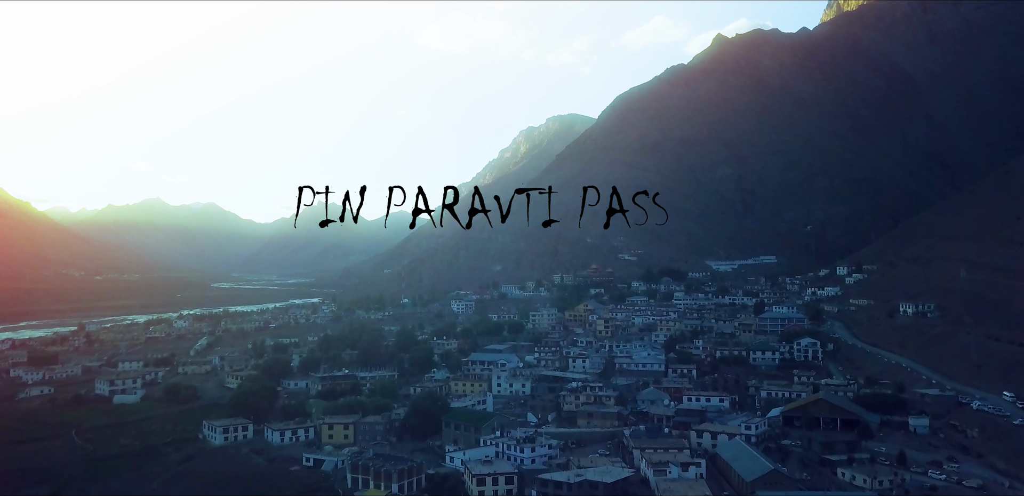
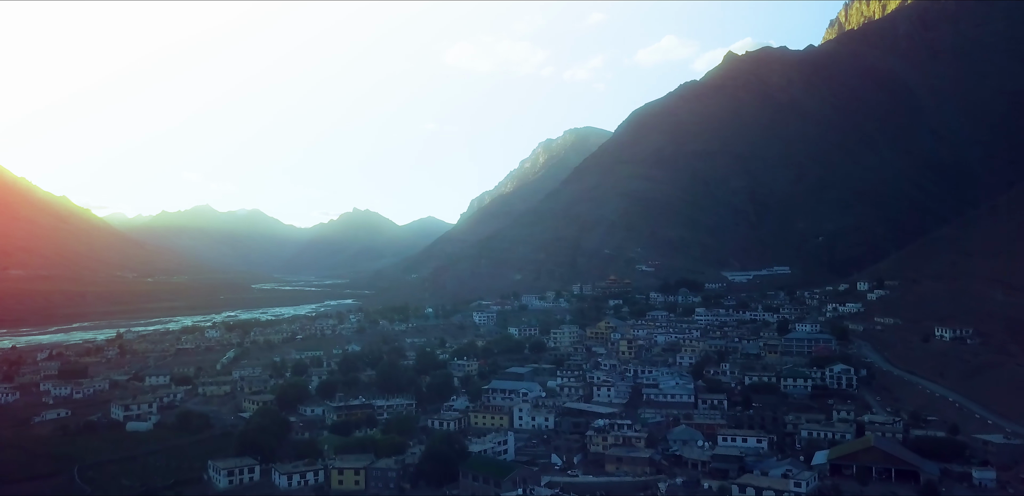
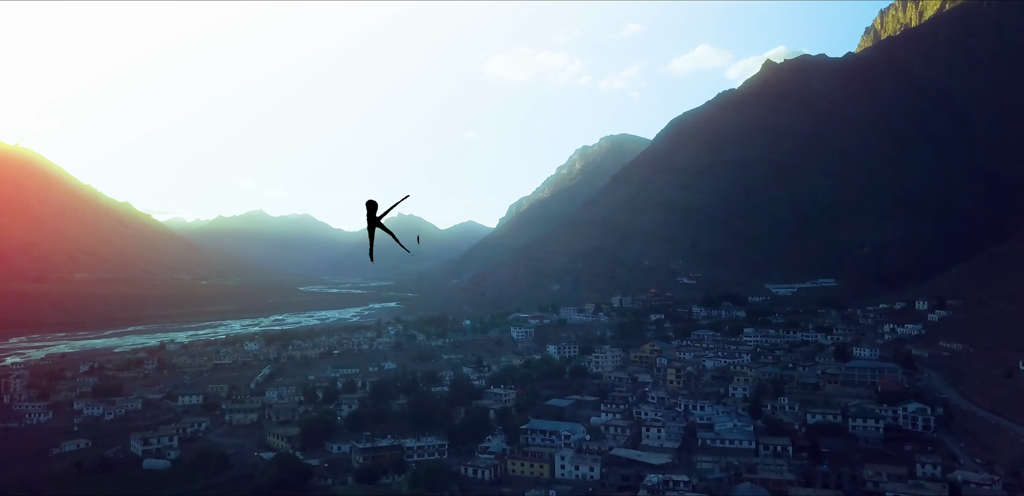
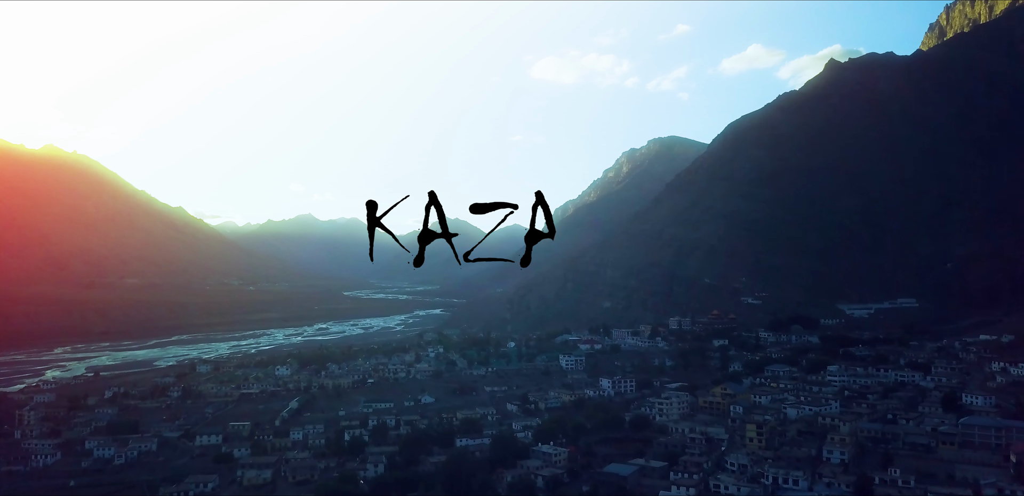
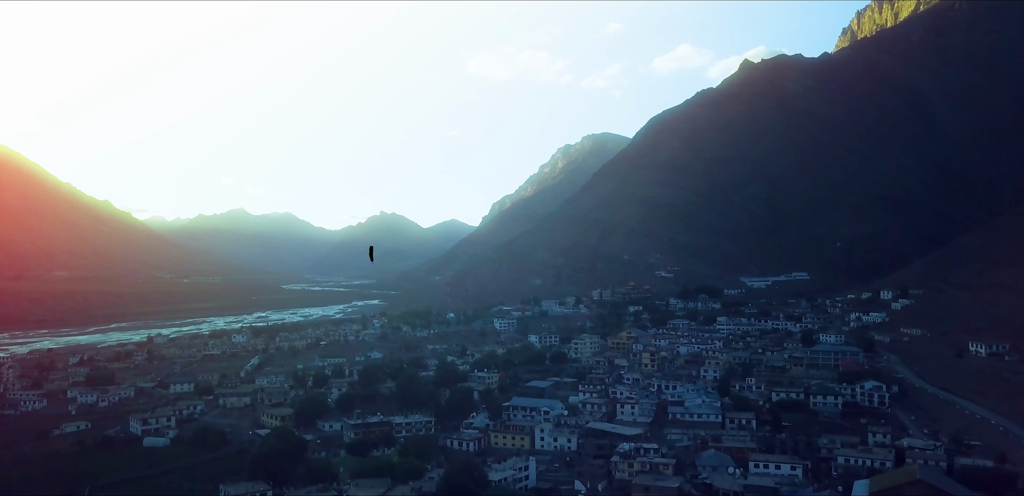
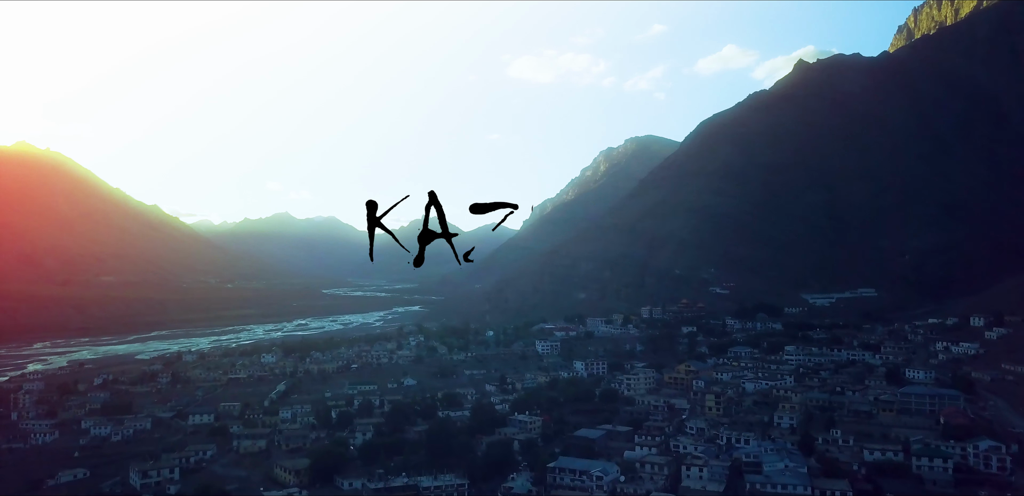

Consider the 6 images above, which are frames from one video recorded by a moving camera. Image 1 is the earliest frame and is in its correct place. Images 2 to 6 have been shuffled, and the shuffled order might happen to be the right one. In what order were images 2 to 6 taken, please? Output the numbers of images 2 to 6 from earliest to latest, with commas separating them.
2, 5, 3, 6, 4
